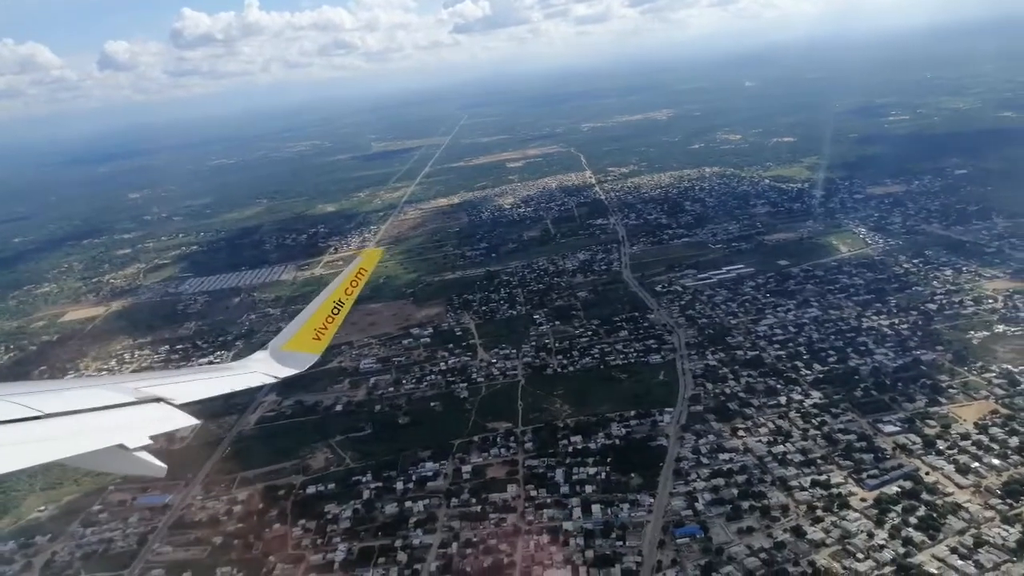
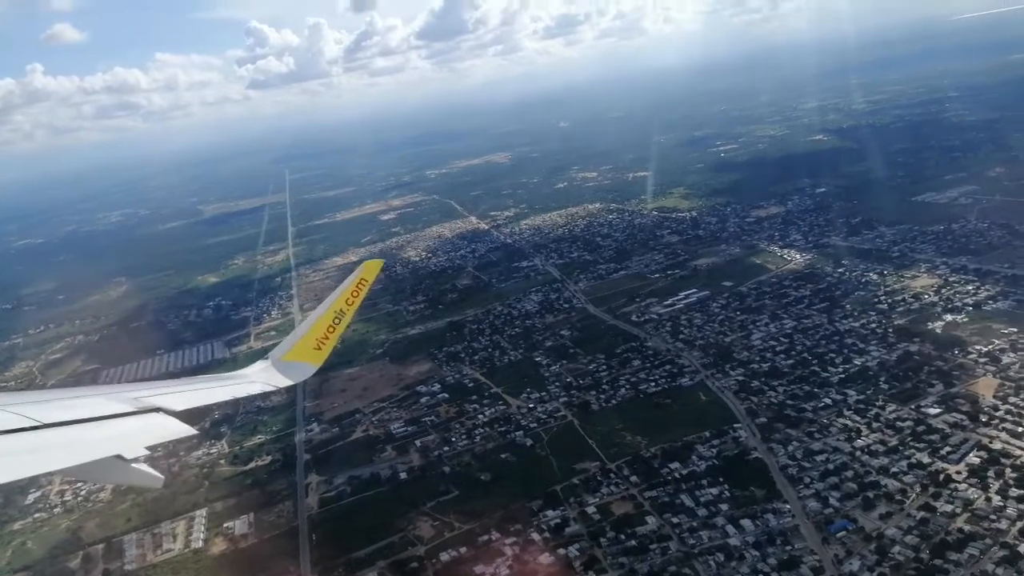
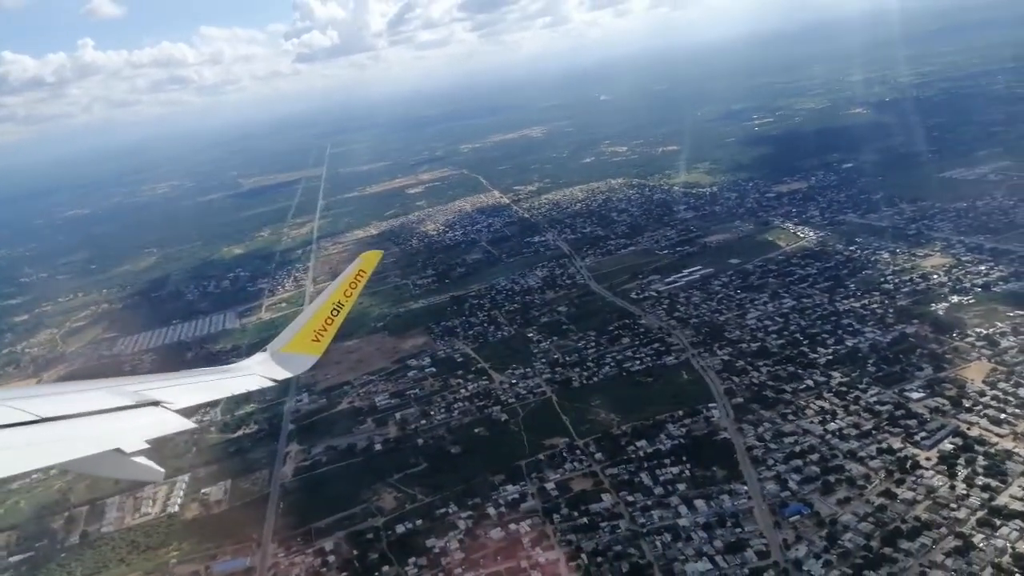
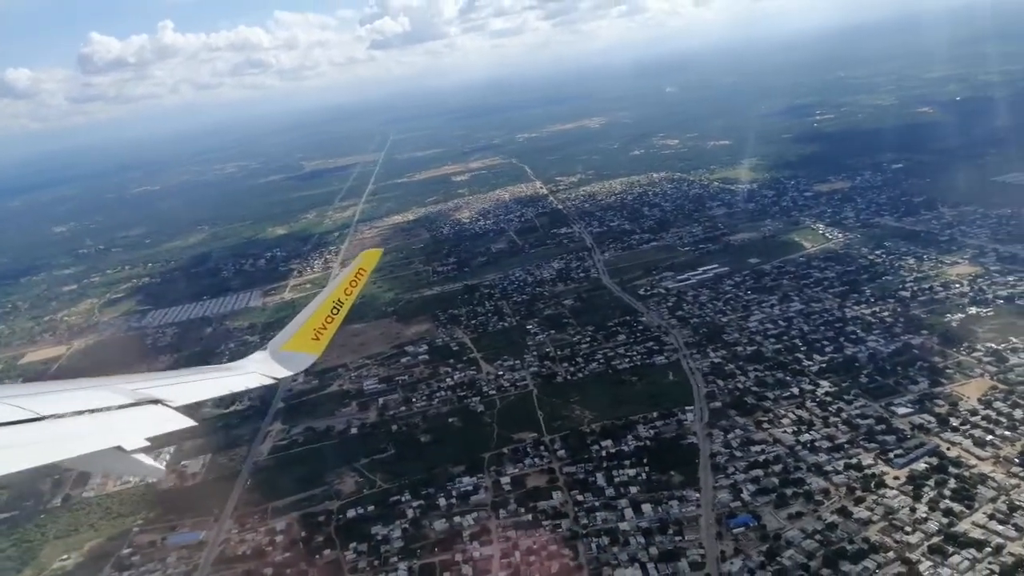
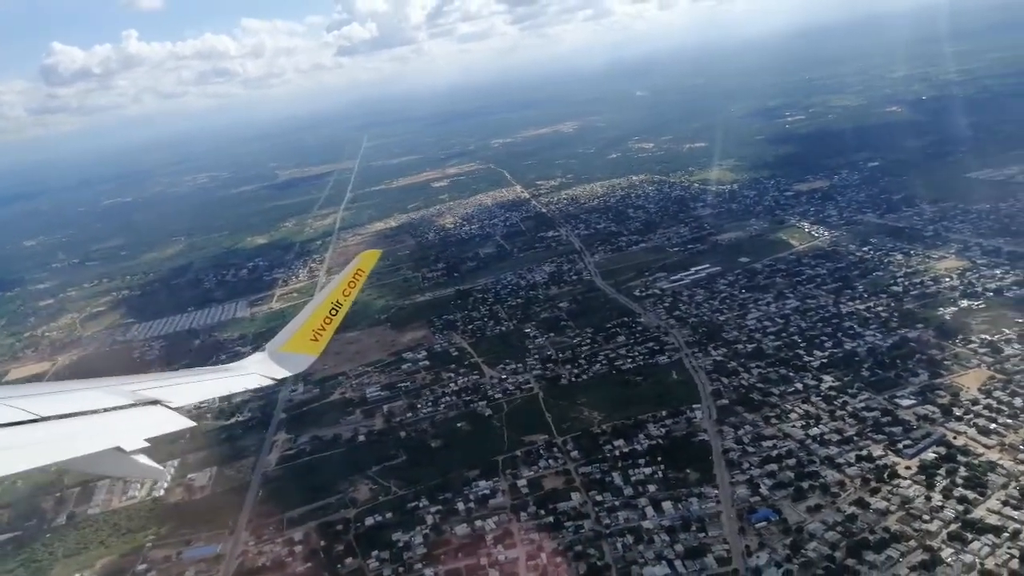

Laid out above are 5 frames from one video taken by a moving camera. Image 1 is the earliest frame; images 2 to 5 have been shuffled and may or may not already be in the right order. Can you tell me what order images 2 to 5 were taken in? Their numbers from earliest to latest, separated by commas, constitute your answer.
4, 5, 3, 2
